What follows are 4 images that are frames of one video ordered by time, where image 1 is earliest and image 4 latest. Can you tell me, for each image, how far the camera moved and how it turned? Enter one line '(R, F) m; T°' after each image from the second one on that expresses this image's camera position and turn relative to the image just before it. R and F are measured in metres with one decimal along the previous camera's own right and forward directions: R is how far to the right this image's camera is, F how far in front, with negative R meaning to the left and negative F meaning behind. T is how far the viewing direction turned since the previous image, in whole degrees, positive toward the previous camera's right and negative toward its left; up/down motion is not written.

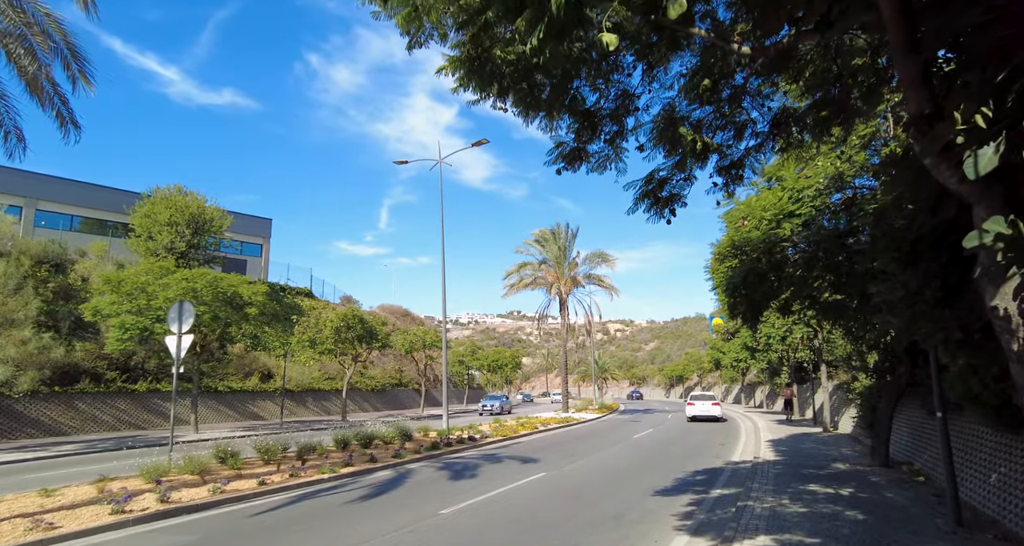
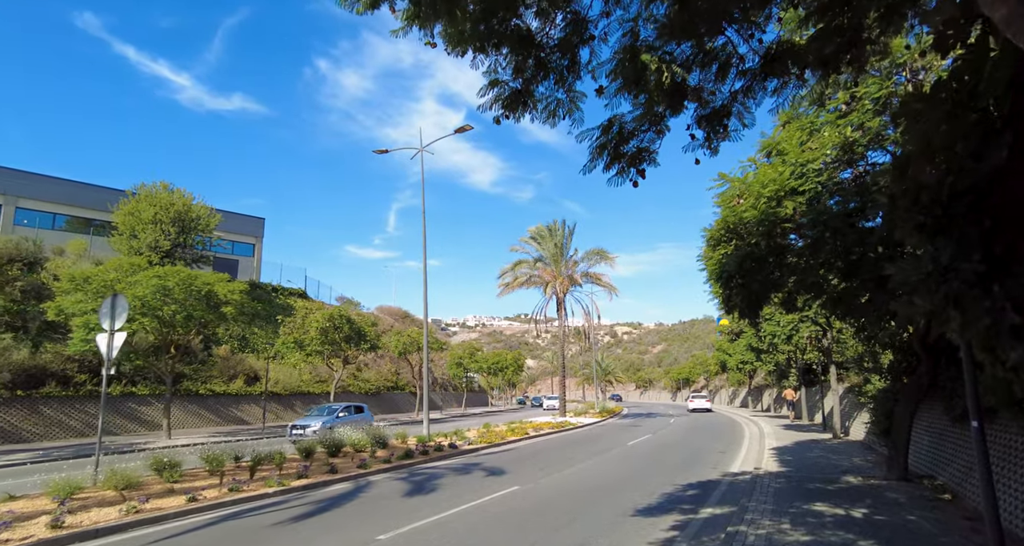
(+0.7, +1.3) m; -1°
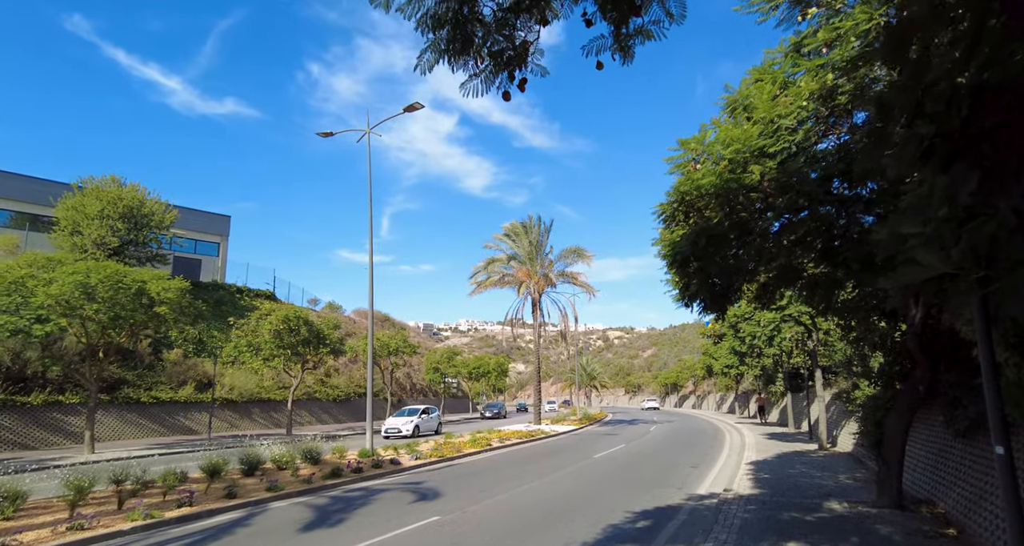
(+1.1, +1.8) m; +1°
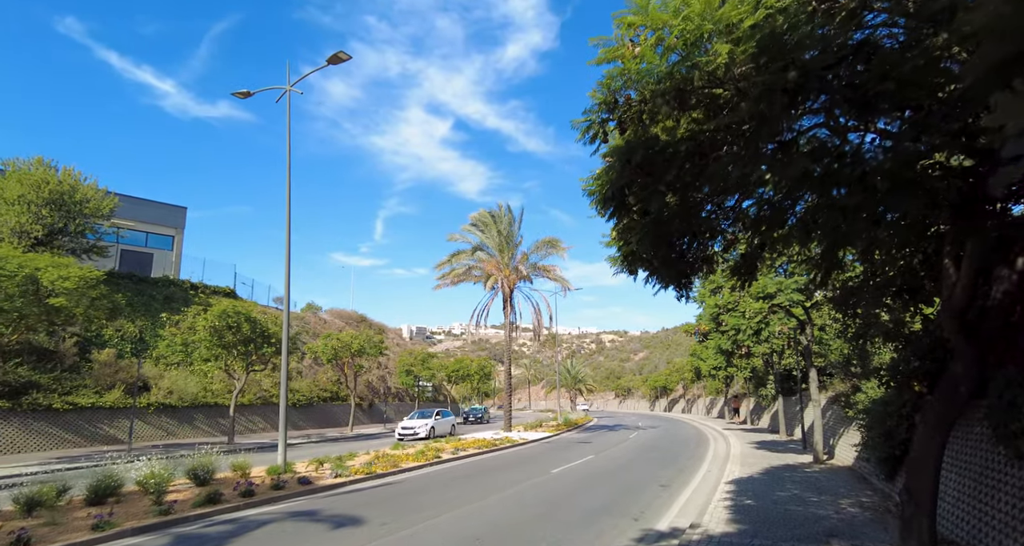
(+1.3, +2.7) m; +1°
